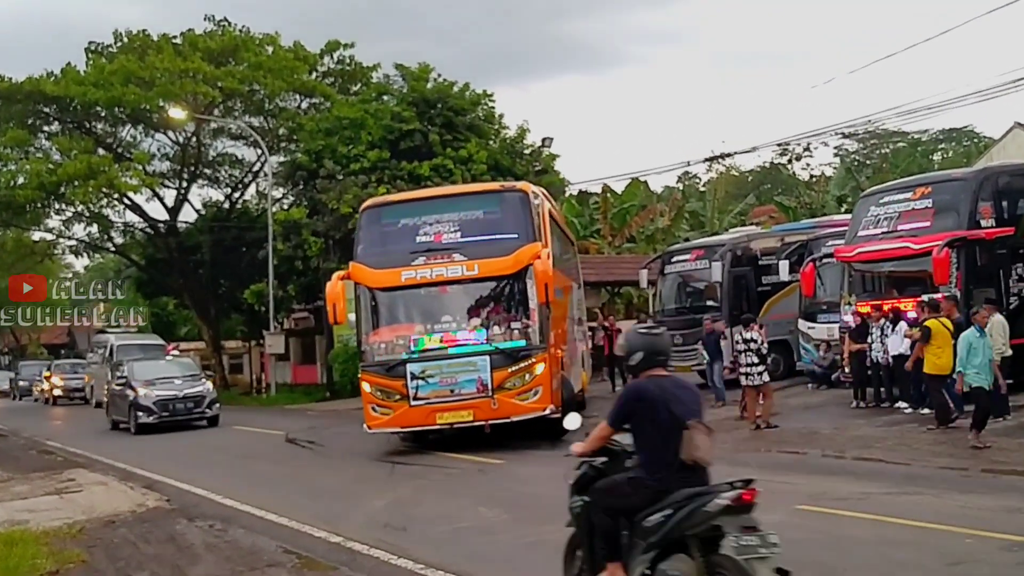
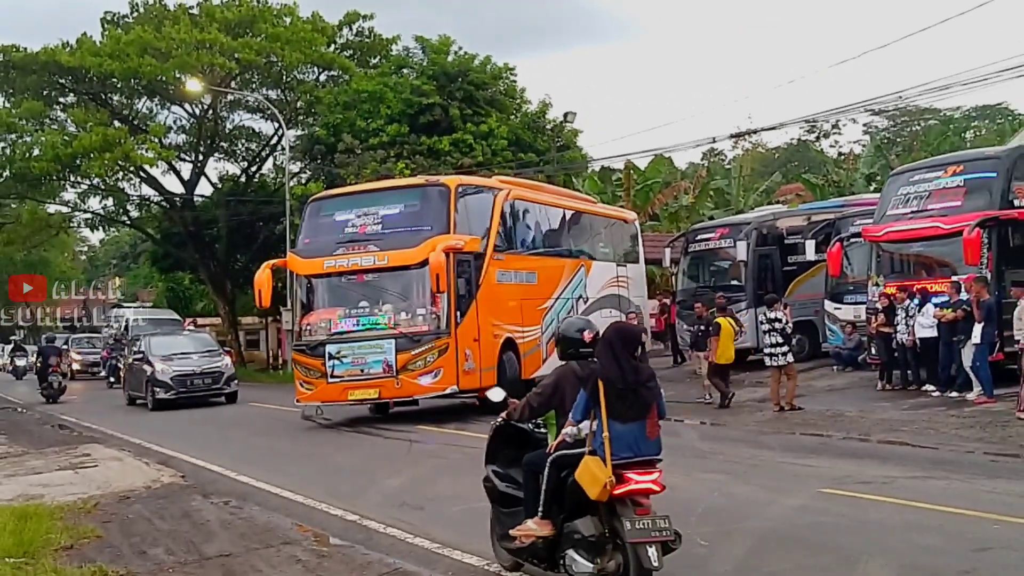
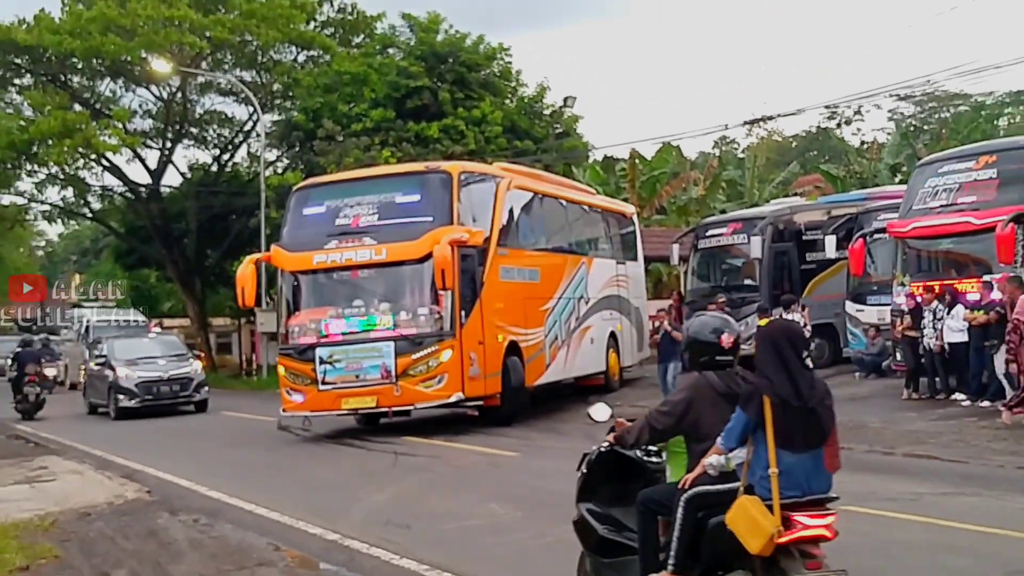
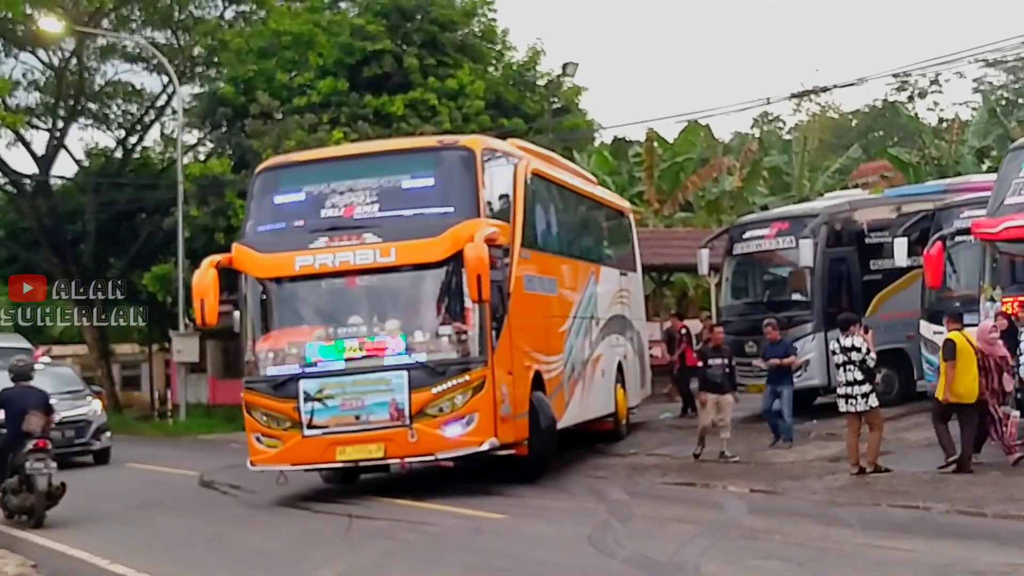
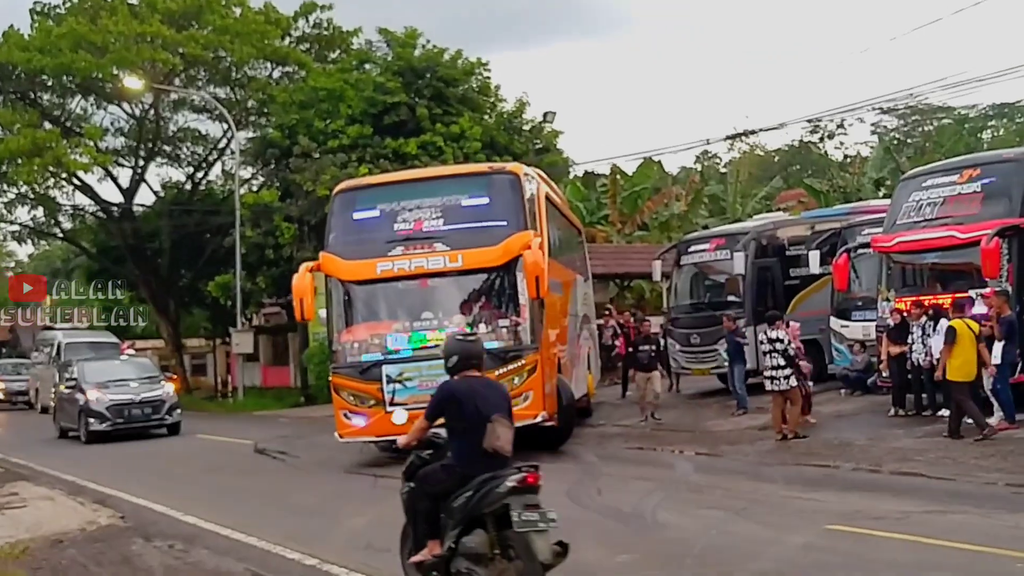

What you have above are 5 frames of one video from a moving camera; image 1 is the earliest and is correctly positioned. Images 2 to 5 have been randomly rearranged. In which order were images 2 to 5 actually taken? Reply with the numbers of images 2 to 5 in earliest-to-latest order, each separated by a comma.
5, 4, 3, 2
